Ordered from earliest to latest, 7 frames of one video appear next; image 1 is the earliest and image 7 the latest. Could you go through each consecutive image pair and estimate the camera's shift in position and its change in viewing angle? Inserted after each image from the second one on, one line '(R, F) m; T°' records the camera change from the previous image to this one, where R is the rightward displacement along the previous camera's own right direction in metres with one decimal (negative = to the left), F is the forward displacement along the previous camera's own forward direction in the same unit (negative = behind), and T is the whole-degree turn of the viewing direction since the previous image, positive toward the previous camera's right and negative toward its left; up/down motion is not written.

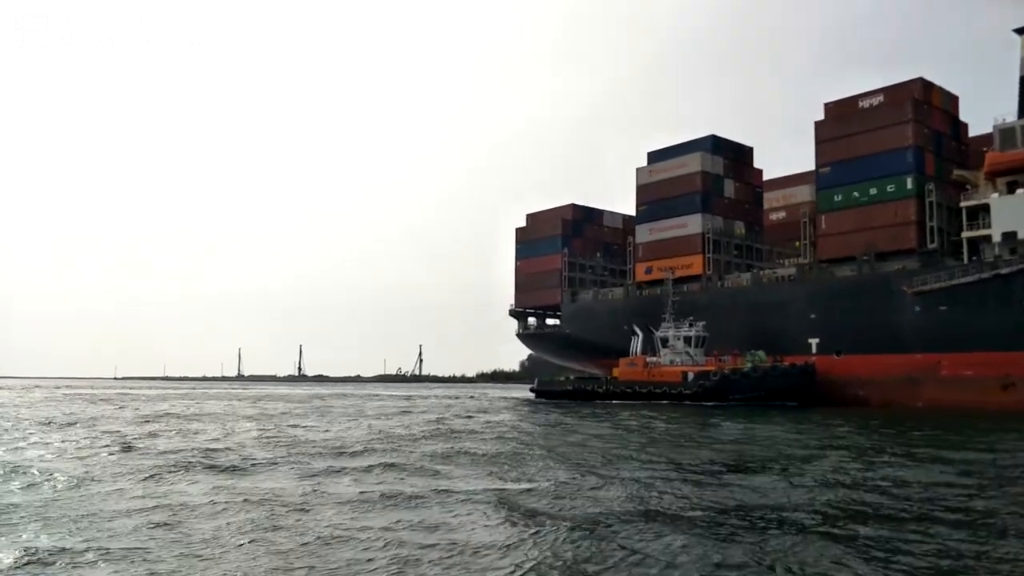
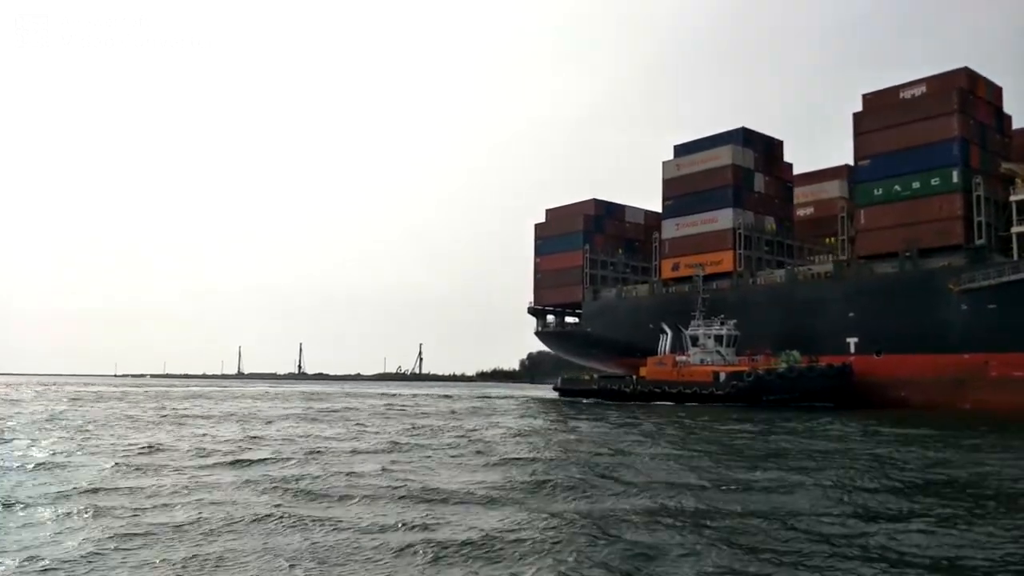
(-0.8, +0.8) m; 0°
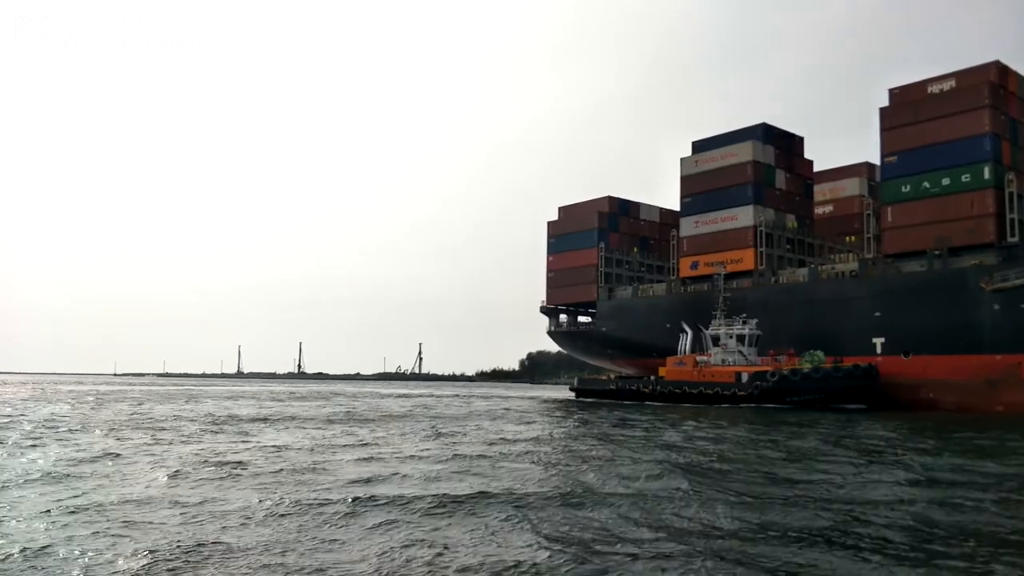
(-0.5, +0.5) m; 0°
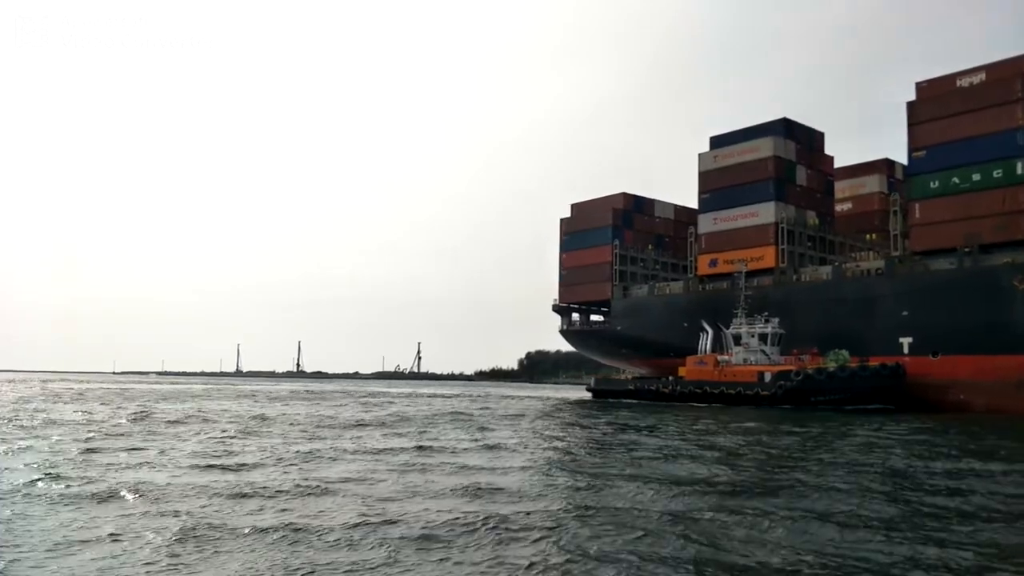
(-0.5, +0.5) m; 0°
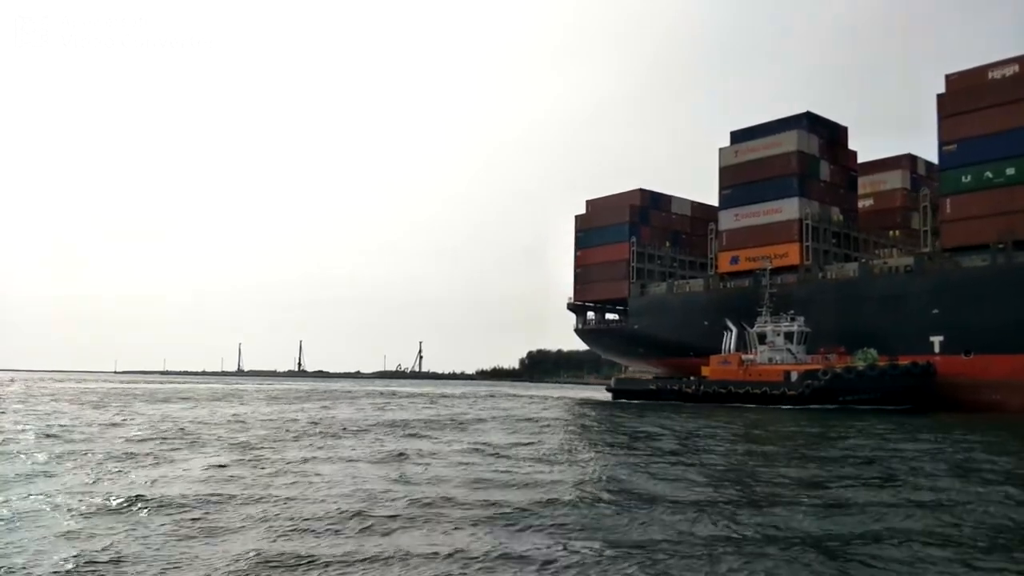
(-0.5, +0.5) m; 0°
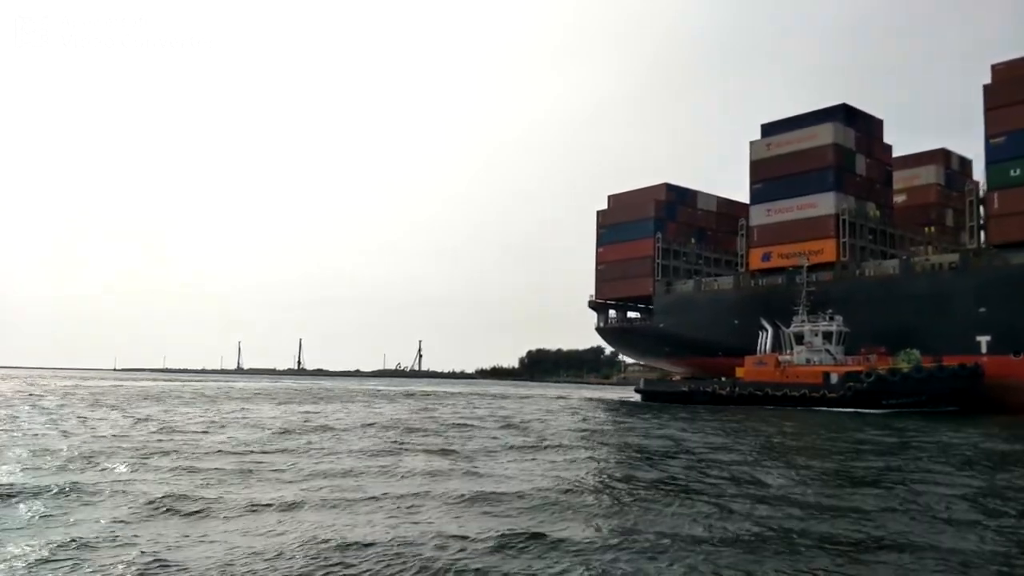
(-0.8, +0.8) m; 0°
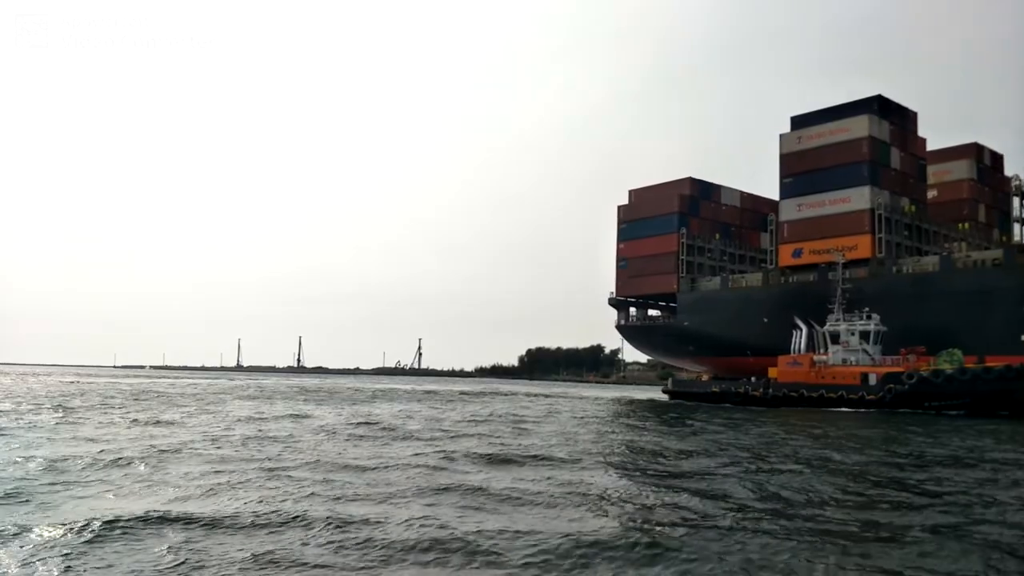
(-0.7, +0.7) m; 0°
